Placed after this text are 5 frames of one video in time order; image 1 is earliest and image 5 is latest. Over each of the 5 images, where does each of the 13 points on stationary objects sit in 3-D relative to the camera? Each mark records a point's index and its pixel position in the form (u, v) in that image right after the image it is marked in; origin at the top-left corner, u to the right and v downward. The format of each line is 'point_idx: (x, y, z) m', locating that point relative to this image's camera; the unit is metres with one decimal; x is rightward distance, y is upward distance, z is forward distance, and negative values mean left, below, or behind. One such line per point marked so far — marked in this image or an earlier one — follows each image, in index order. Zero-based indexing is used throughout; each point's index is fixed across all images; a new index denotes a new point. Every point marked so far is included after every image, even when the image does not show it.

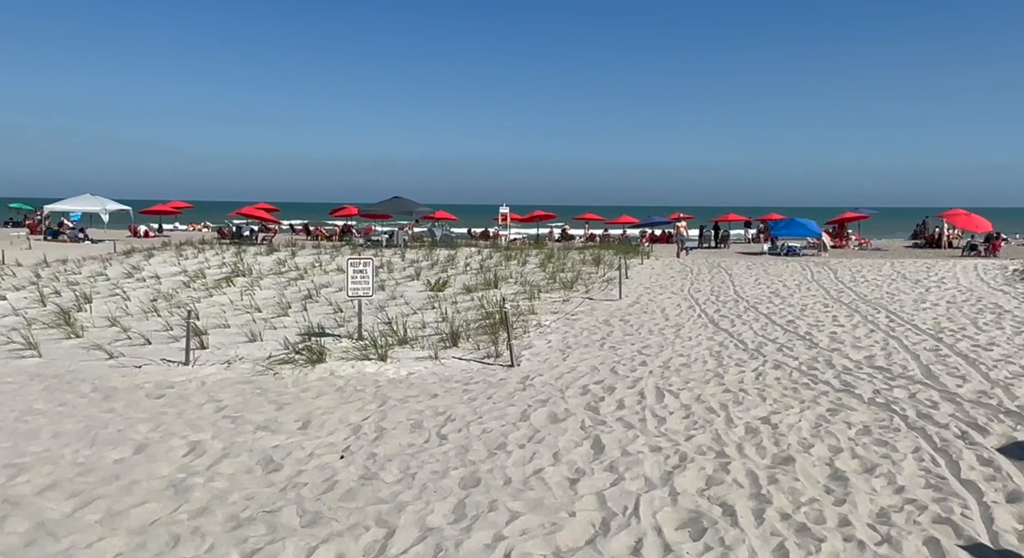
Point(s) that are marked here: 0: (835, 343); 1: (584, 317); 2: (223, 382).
0: (+3.7, -0.8, +8.8) m
1: (+1.0, -0.5, +10.6) m
2: (-2.4, -0.9, +6.4) m
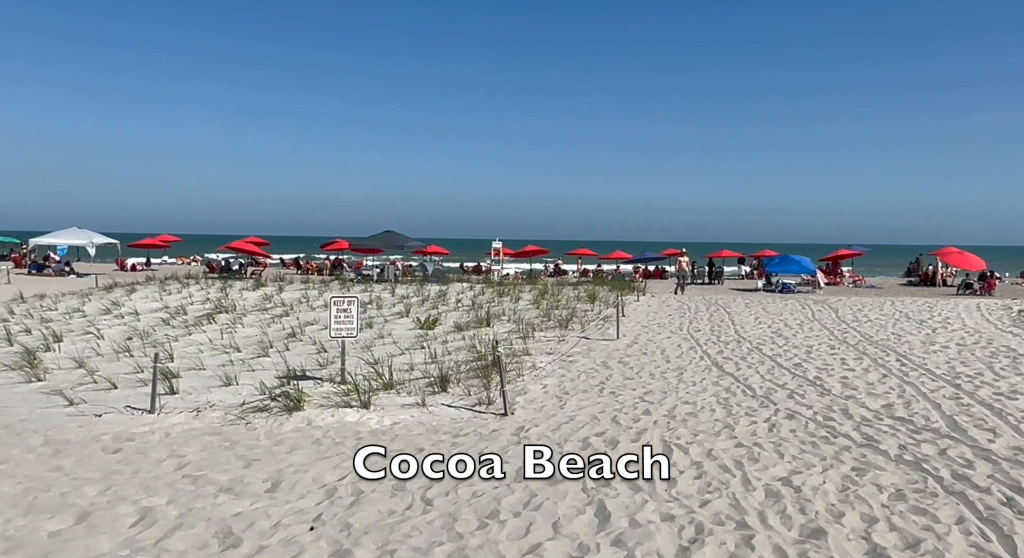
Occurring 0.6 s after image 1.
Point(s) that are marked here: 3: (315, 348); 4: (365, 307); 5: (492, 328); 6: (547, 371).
0: (+3.7, -1.2, +8.3) m
1: (+0.9, -1.1, +10.0) m
2: (-2.5, -1.2, +5.8) m
3: (-2.5, -0.9, +9.7) m
4: (-3.0, -0.6, +15.3) m
5: (-0.3, -0.8, +12.7) m
6: (+0.4, -1.1, +9.1) m
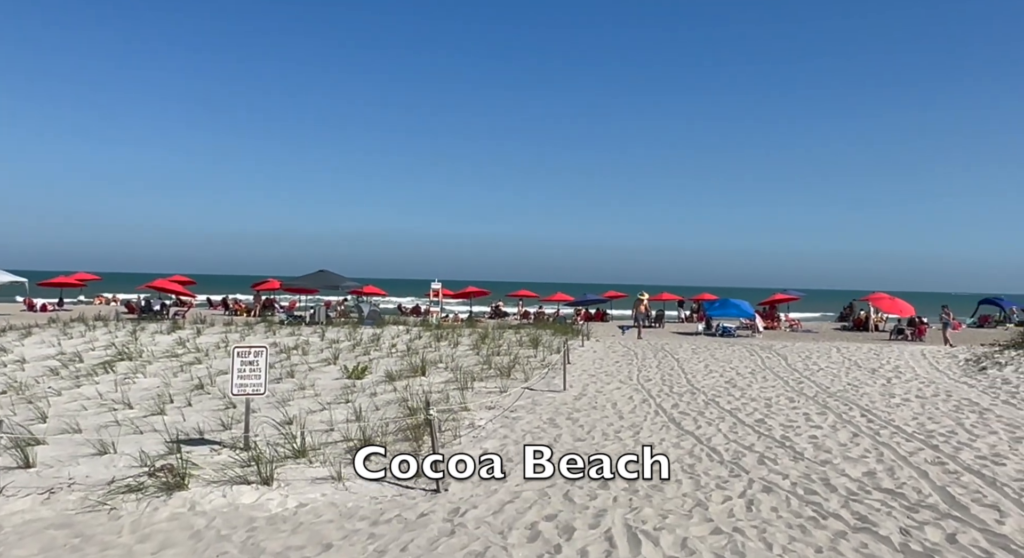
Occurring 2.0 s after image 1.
0: (+3.0, -1.7, +7.5) m
1: (+0.2, -1.6, +9.0) m
2: (-2.9, -1.5, +4.6) m
3: (-3.2, -1.4, +8.4) m
4: (-4.1, -1.4, +14.0) m
5: (-1.3, -1.5, +11.5) m
6: (-0.3, -1.6, +8.0) m
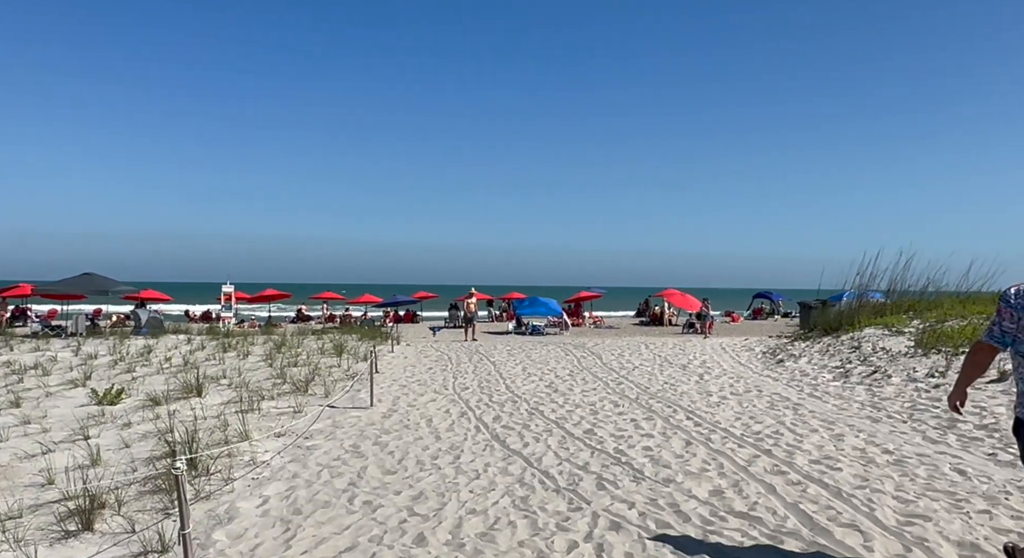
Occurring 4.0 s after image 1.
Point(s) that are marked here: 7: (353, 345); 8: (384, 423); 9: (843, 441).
0: (+1.3, -1.7, +6.7) m
1: (-1.8, -1.6, +7.5) m
2: (-3.7, -1.5, +2.4) m
3: (-4.9, -1.4, +6.1) m
4: (-7.2, -1.4, +11.3) m
5: (-3.9, -1.5, +9.6) m
6: (-2.0, -1.6, +6.4) m
7: (-3.7, -1.5, +17.8) m
8: (-1.4, -1.6, +8.6) m
9: (+3.5, -1.7, +8.1) m
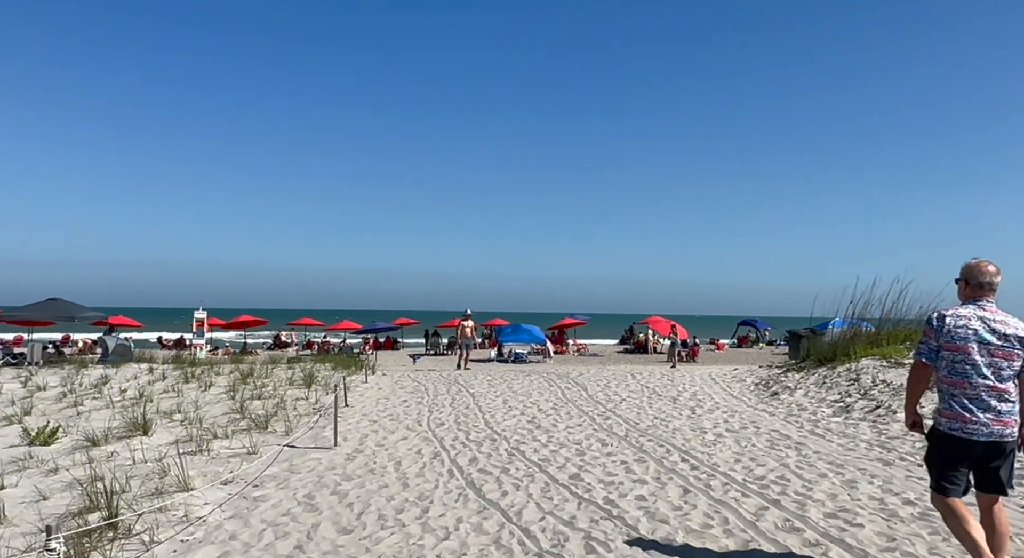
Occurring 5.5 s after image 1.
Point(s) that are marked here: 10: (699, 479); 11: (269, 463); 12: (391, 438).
0: (+1.1, -1.9, +5.9) m
1: (-2.0, -1.8, +6.6) m
2: (-3.8, -1.5, +1.5) m
3: (-5.1, -1.6, +5.1) m
4: (-7.5, -1.7, +10.3) m
5: (-4.1, -1.8, +8.6) m
6: (-2.2, -1.8, +5.5) m
7: (-4.1, -2.1, +16.8) m
8: (-1.7, -1.9, +7.7) m
9: (+3.3, -2.0, +7.3) m
10: (+1.9, -2.0, +7.6) m
11: (-2.5, -1.9, +7.8) m
12: (-1.5, -1.9, +9.4) m
